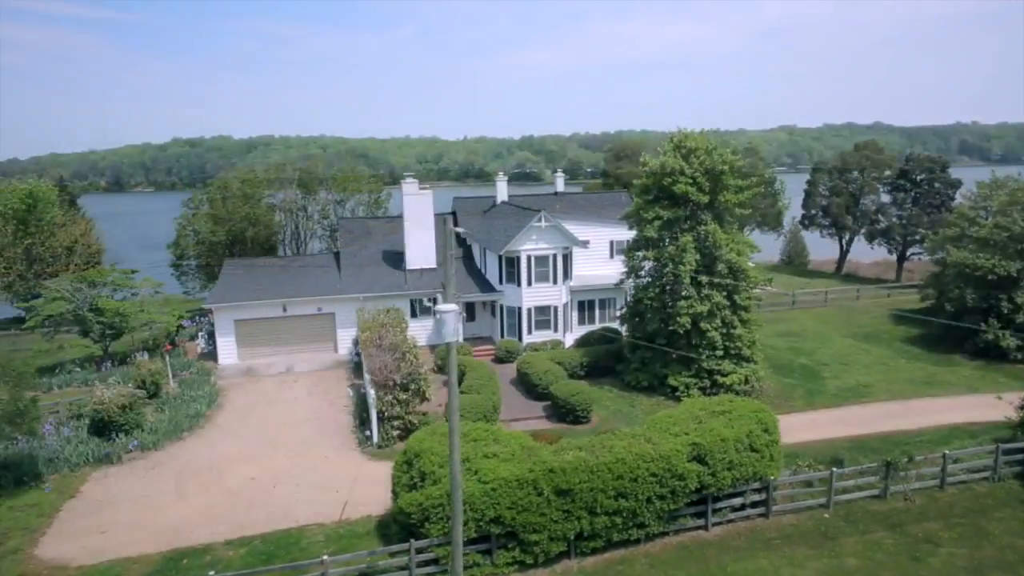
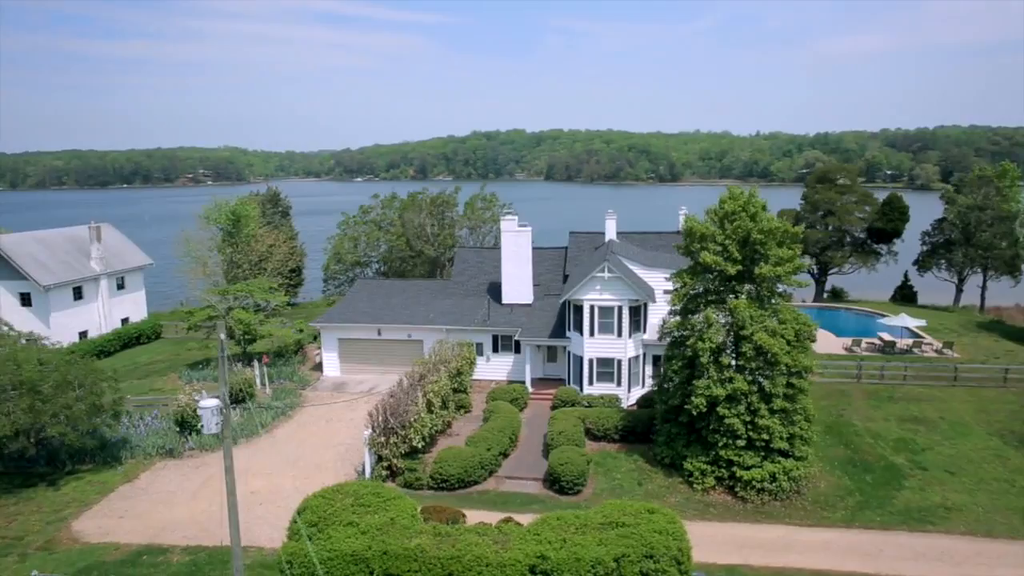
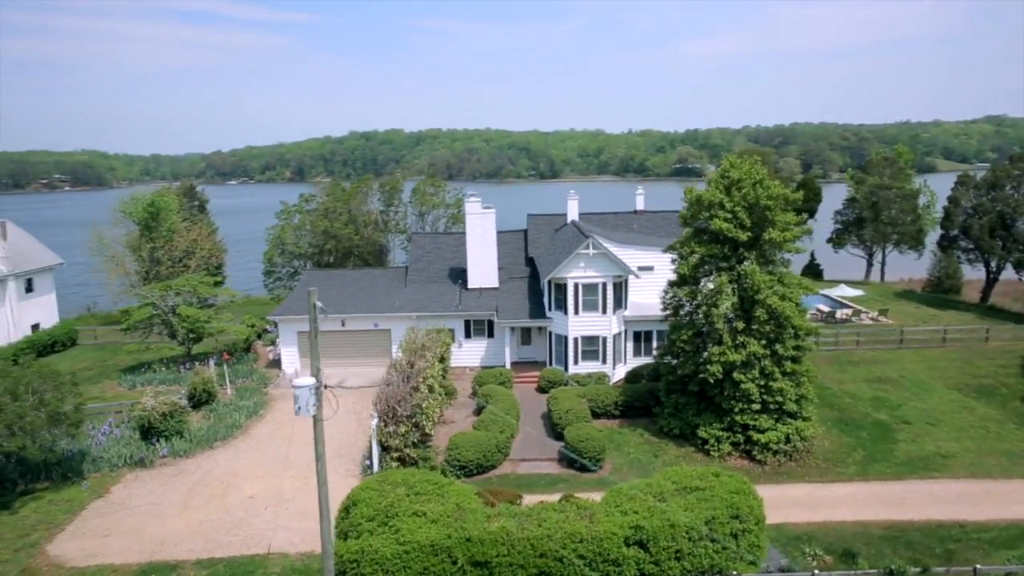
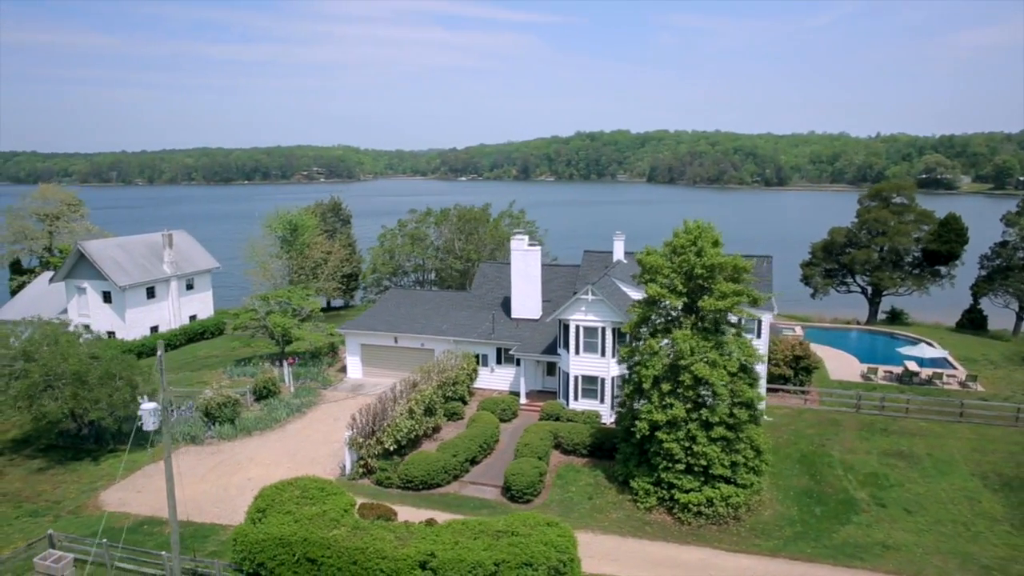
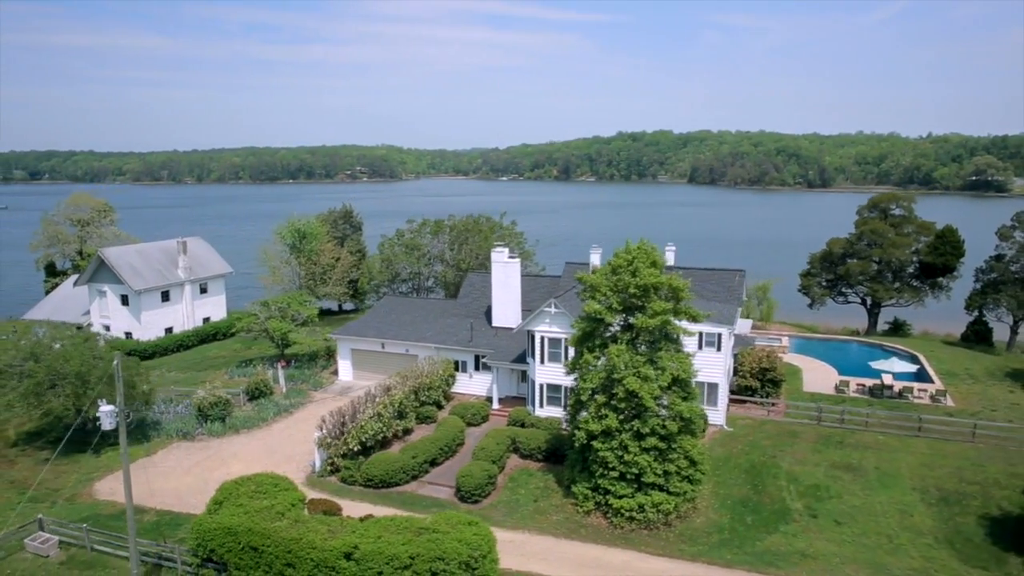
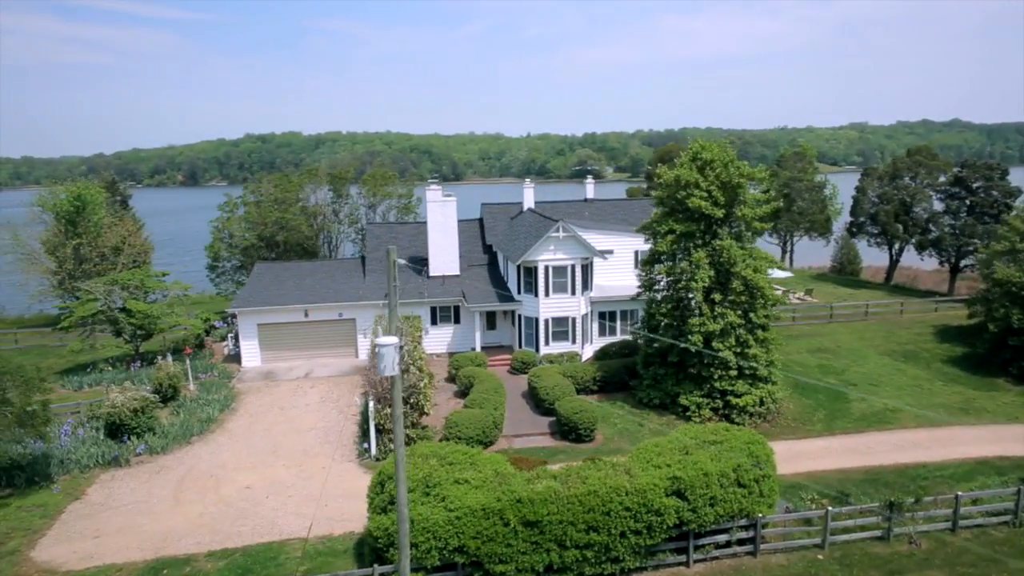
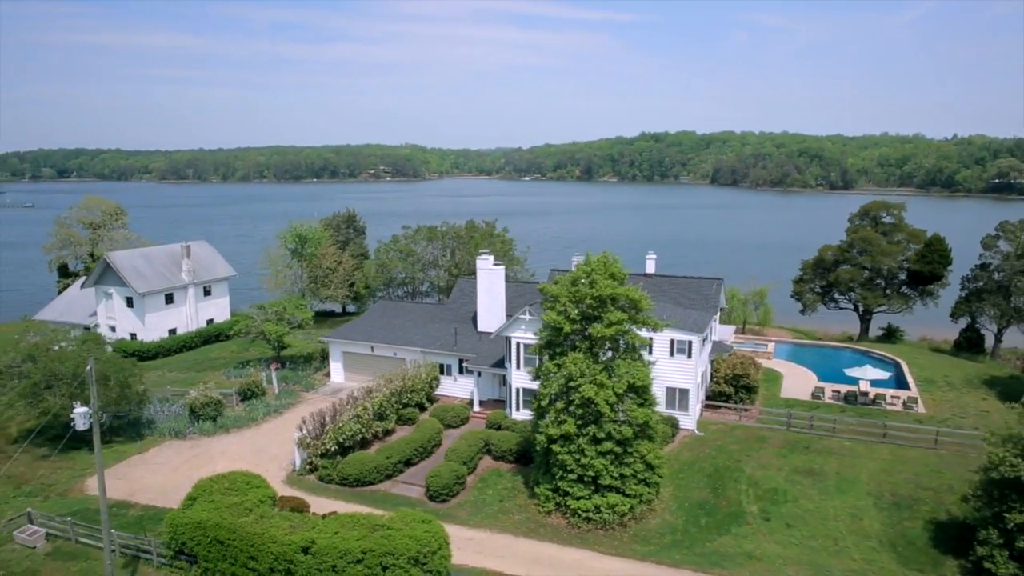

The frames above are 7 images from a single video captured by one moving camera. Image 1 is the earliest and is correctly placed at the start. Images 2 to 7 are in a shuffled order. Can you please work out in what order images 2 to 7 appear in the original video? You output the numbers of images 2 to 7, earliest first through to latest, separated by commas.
6, 3, 2, 4, 5, 7
